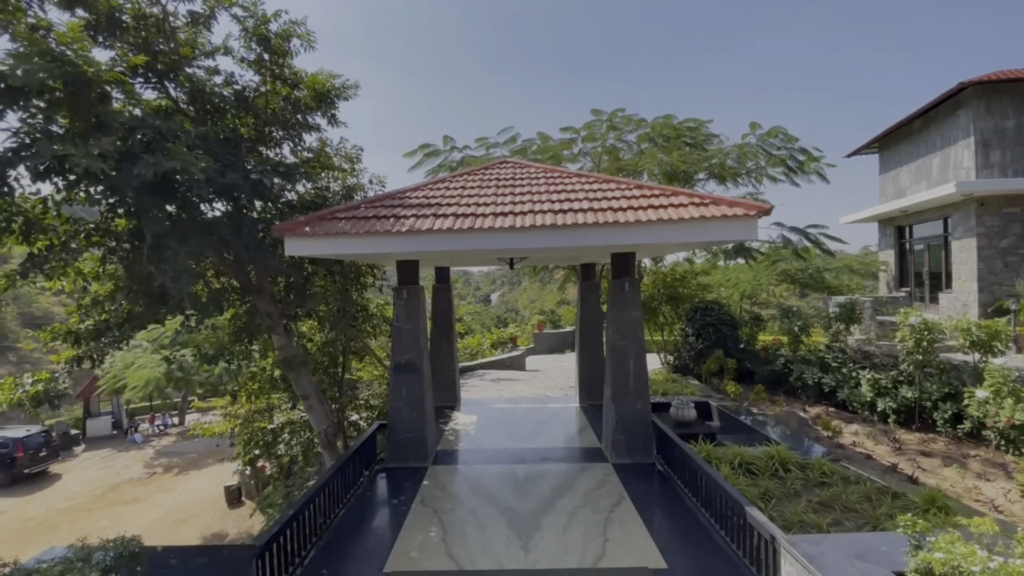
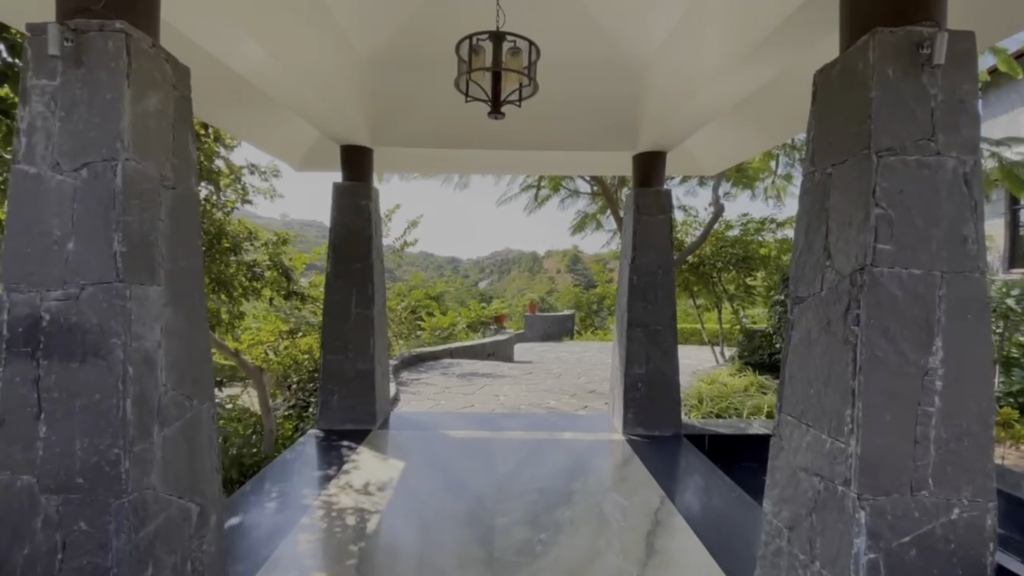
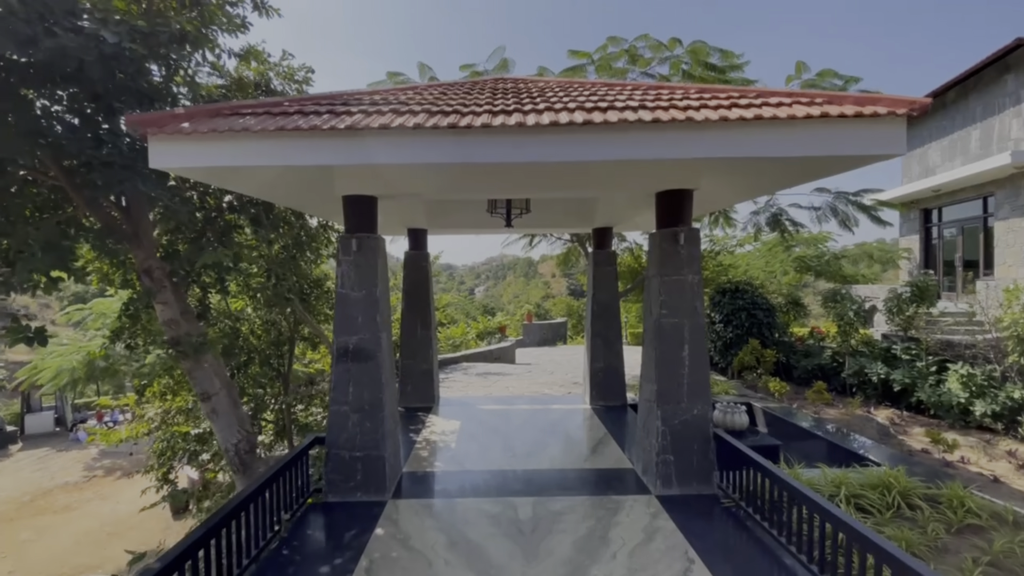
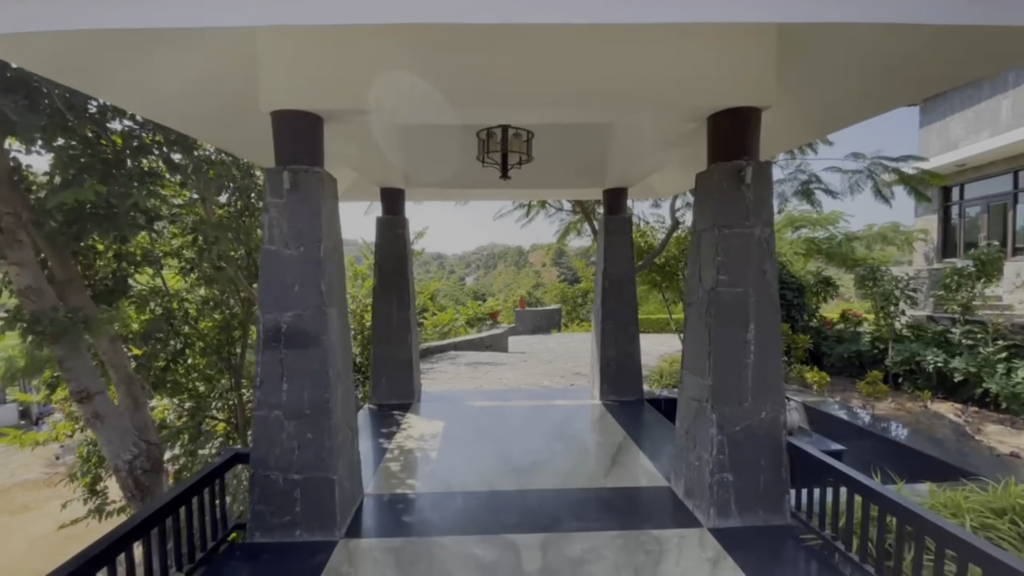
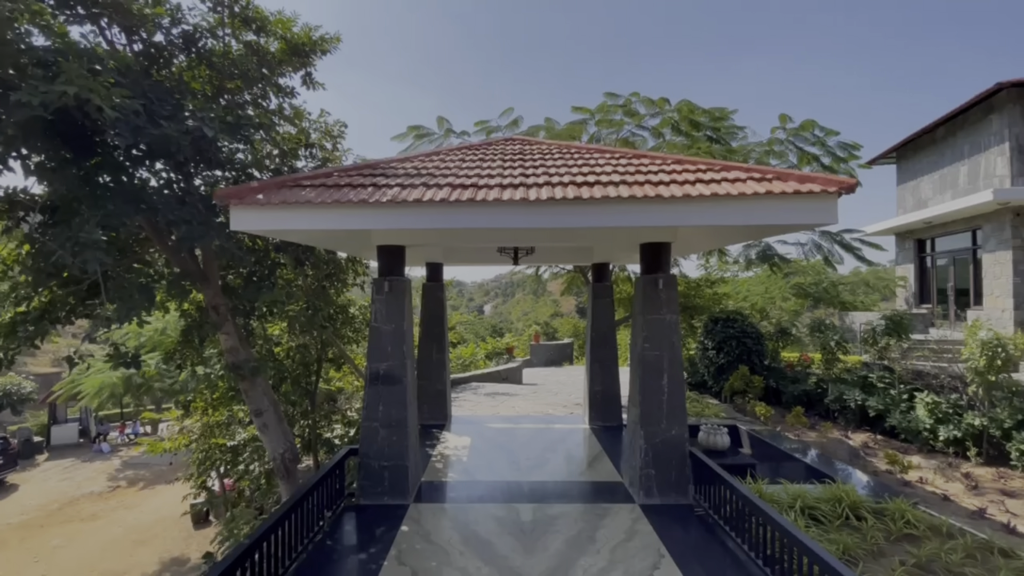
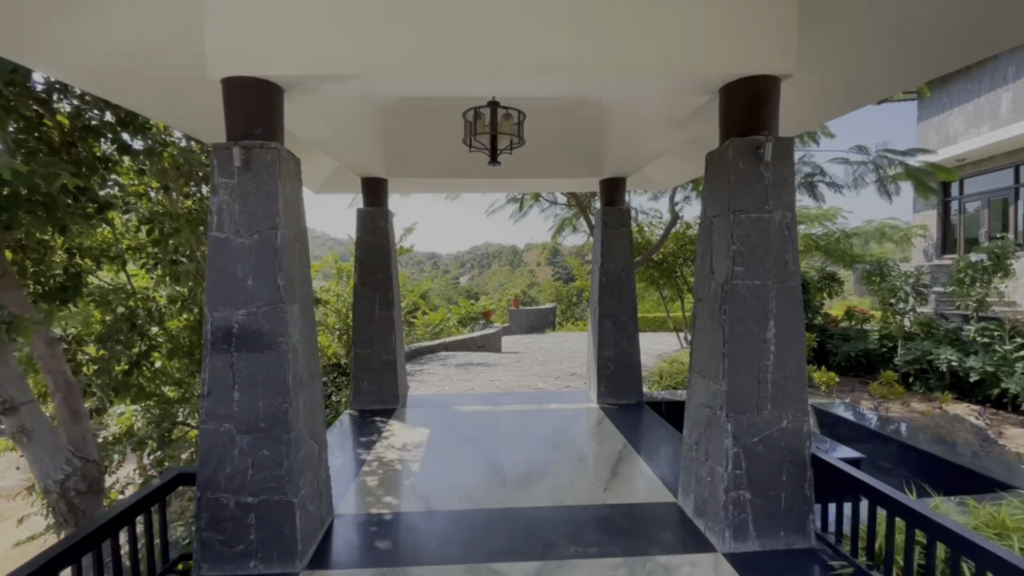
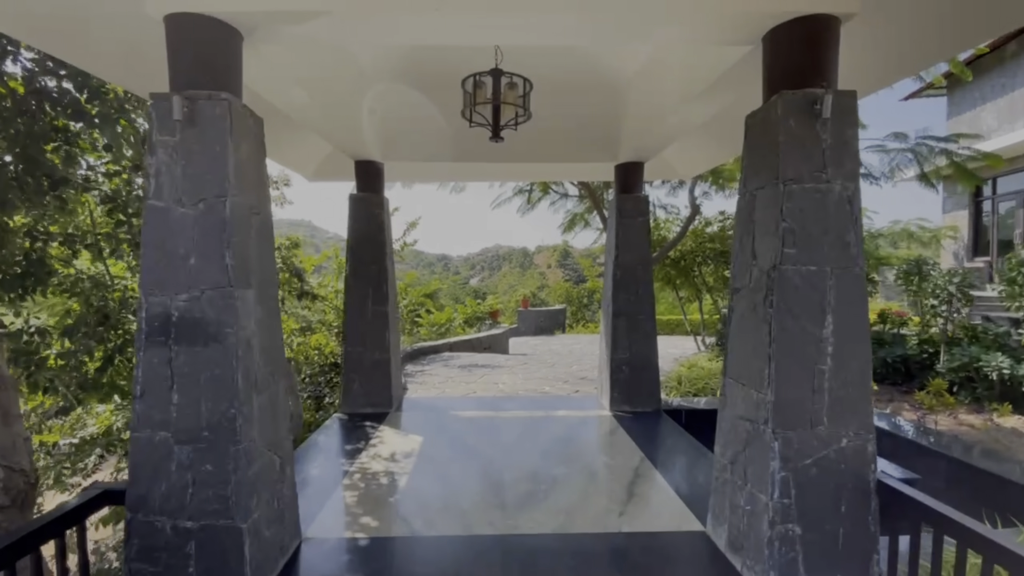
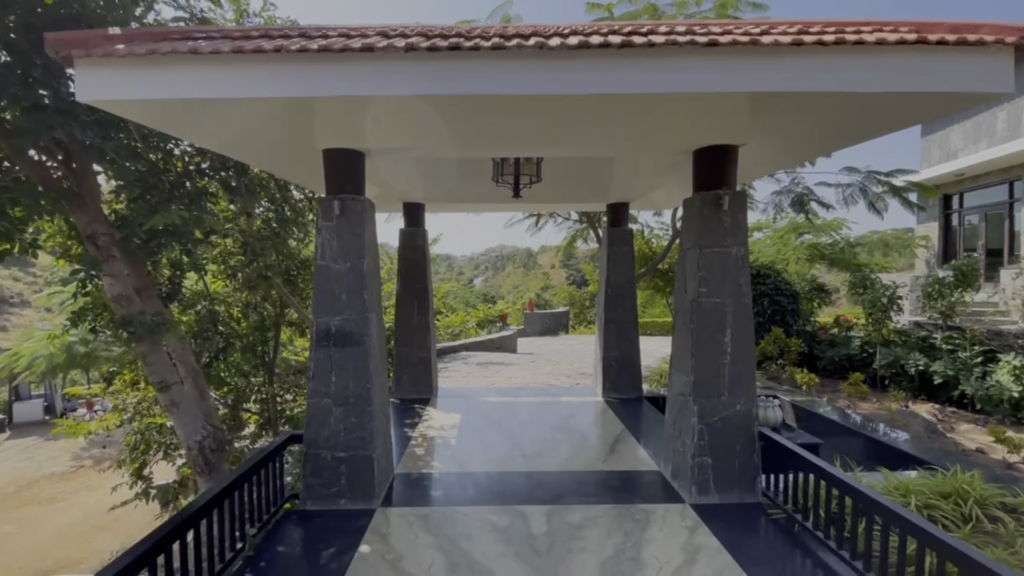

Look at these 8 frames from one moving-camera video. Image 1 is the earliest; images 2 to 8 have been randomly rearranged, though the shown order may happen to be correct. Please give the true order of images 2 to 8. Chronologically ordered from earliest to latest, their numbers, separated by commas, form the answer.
5, 3, 8, 4, 6, 7, 2
